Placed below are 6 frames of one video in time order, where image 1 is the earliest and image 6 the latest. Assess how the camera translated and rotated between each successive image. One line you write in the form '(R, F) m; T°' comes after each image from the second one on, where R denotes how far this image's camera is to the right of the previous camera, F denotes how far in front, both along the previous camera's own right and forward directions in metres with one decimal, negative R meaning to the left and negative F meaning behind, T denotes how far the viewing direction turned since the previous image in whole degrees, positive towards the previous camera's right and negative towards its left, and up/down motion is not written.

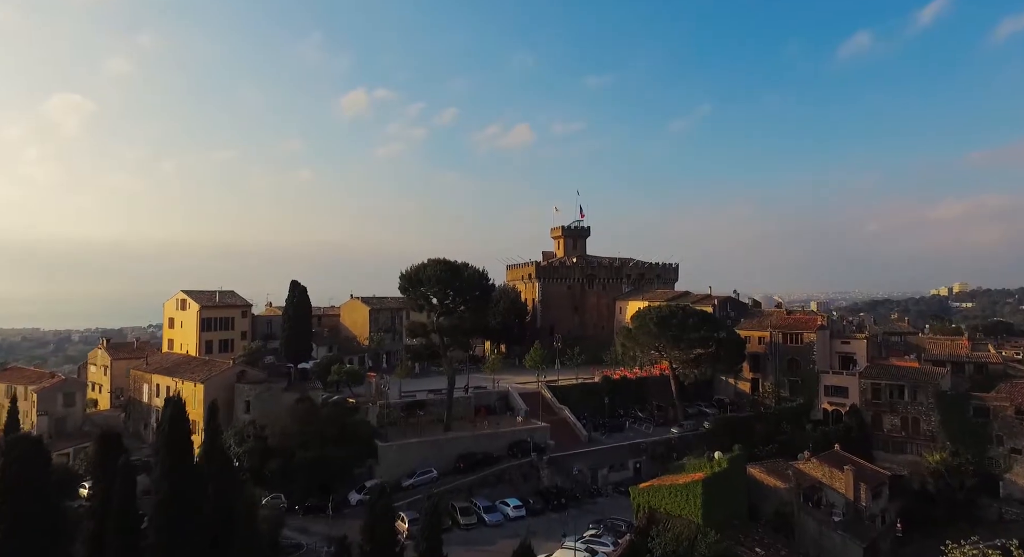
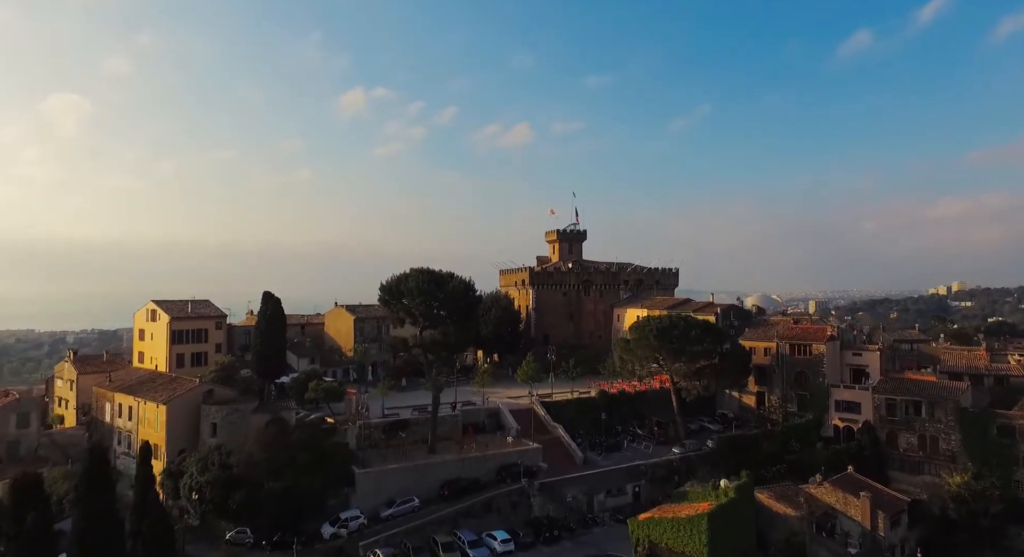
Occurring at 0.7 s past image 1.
(+0.6, +2.8) m; 0°
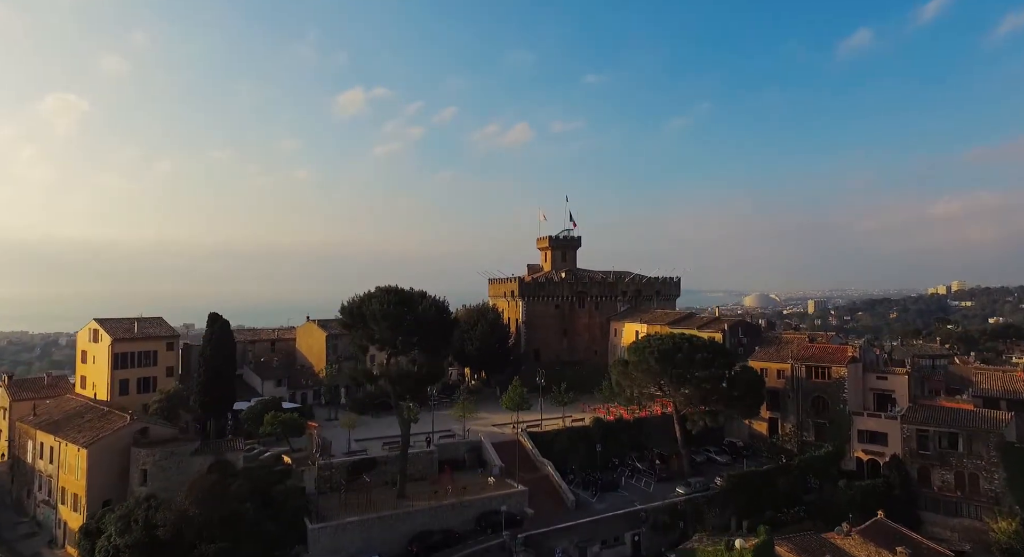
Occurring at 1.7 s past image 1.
(+0.9, +4.7) m; 0°
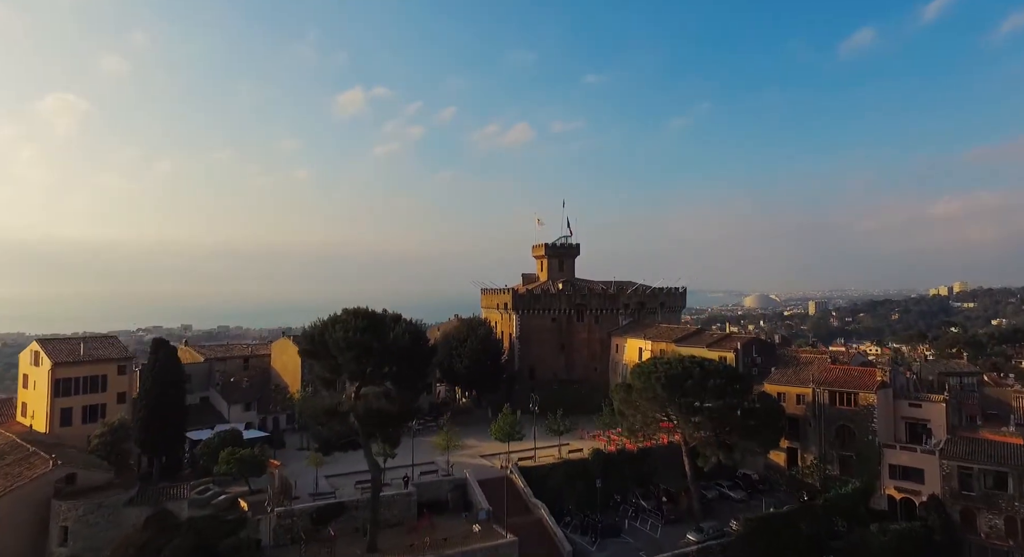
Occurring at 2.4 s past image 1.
(+0.5, +4.2) m; 0°
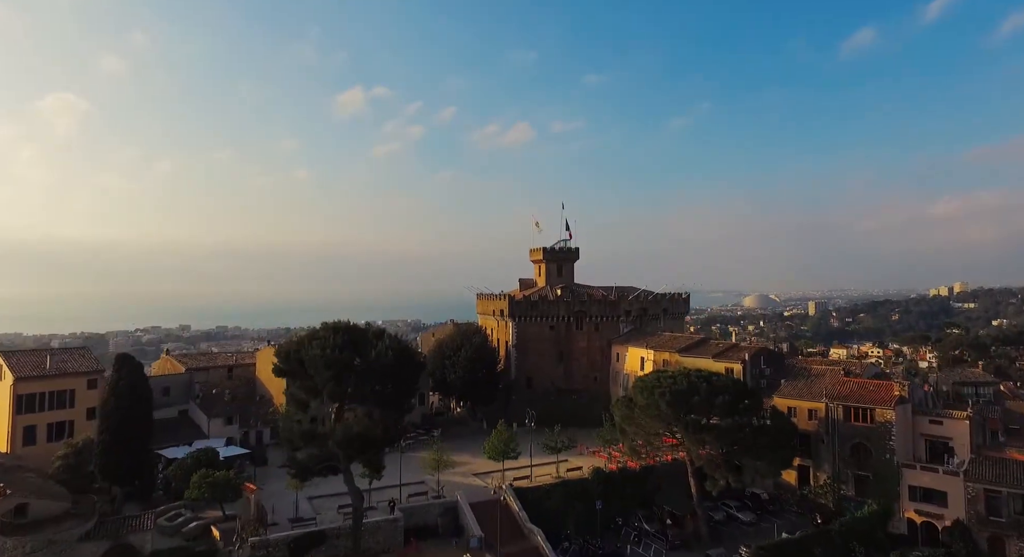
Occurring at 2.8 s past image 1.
(+0.3, +2.2) m; 0°
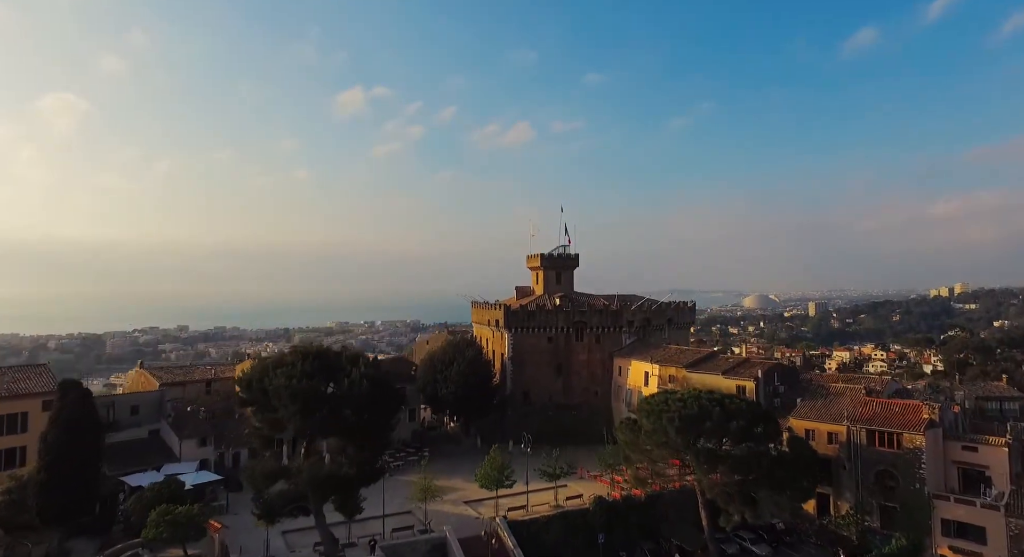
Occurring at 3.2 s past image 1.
(+0.3, +2.8) m; 0°
